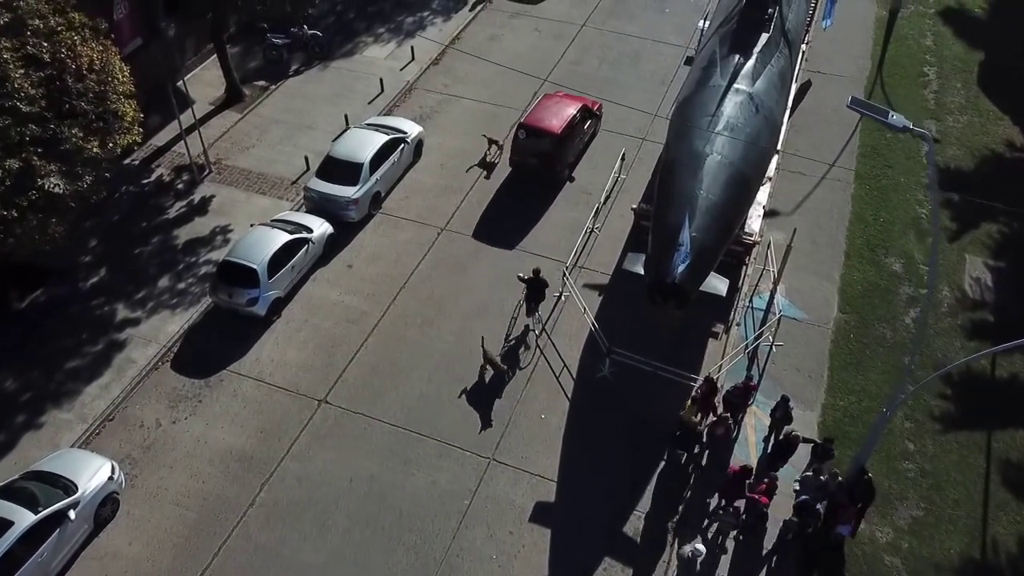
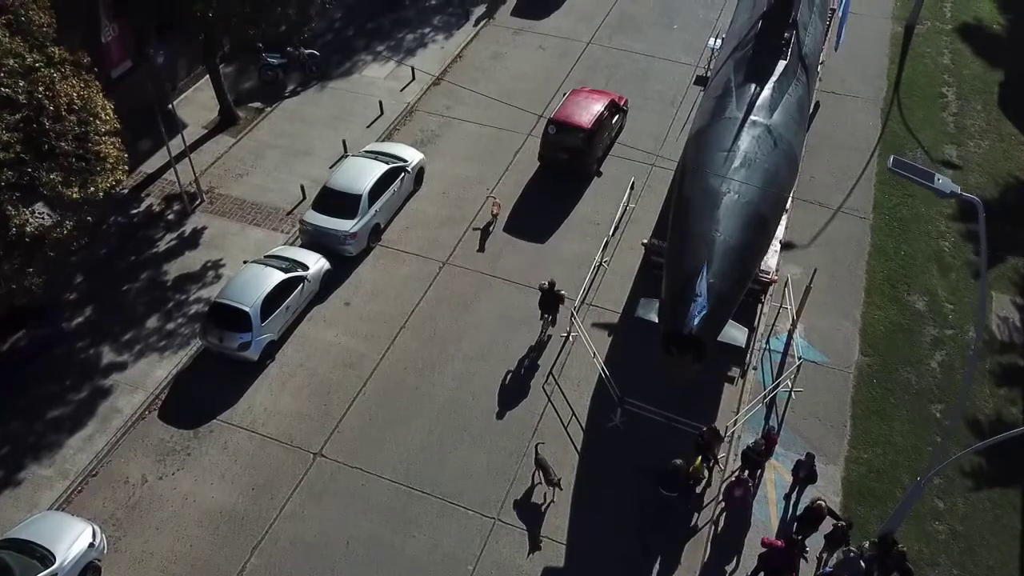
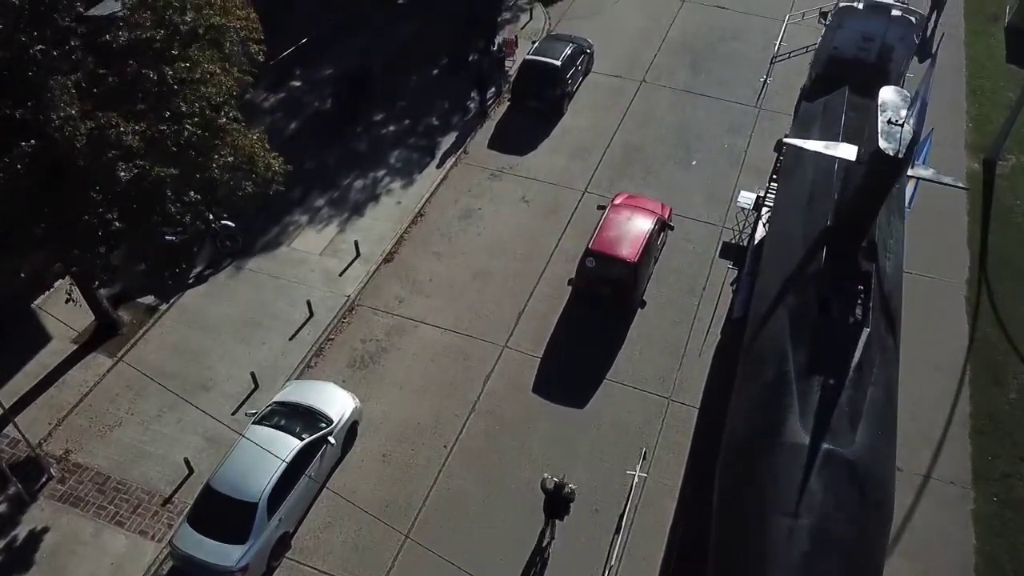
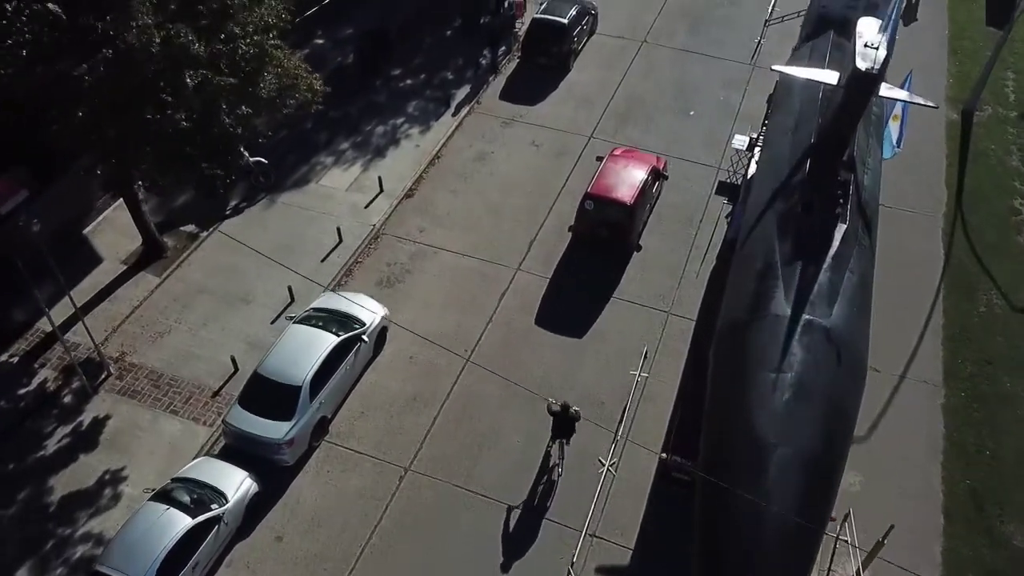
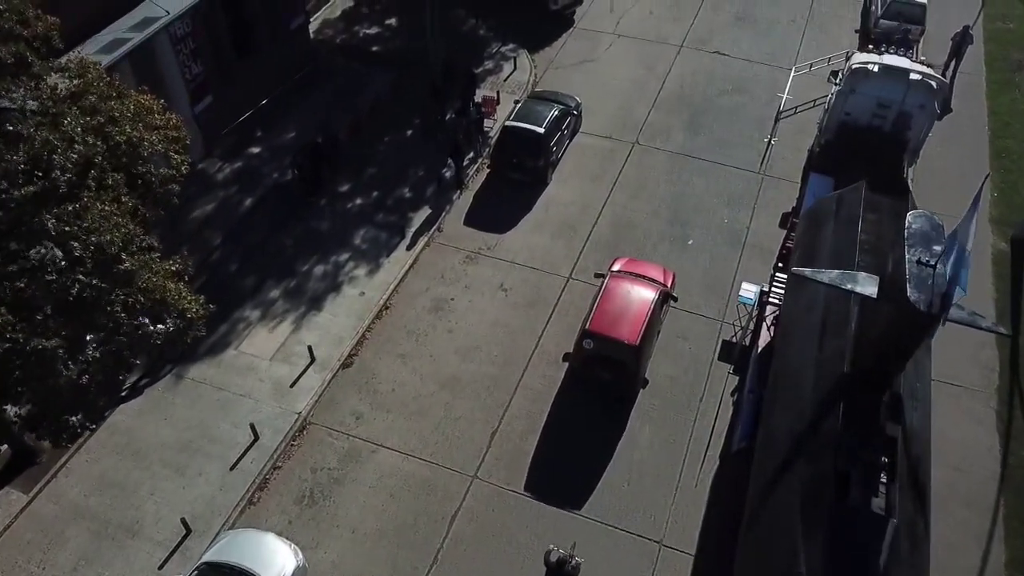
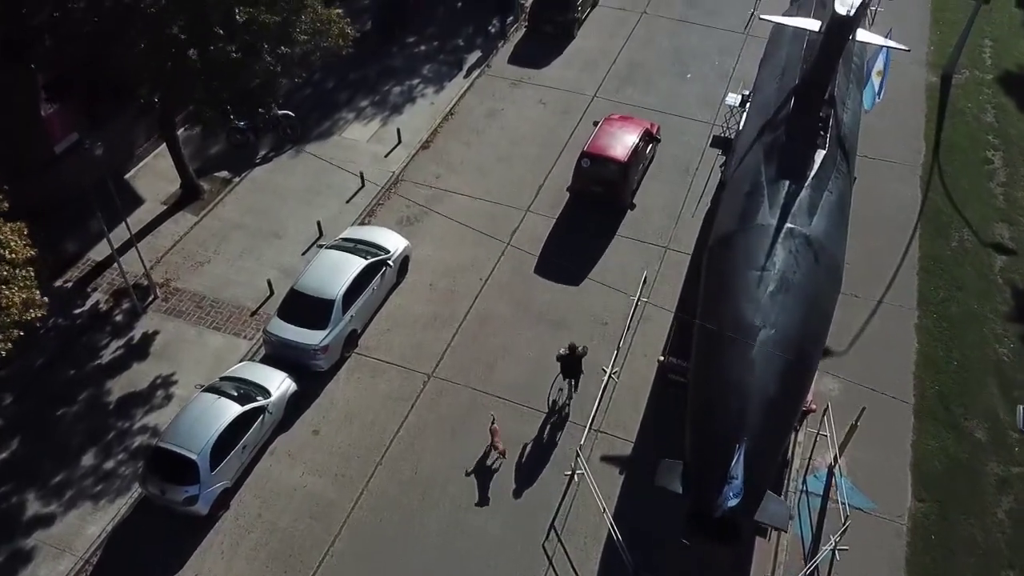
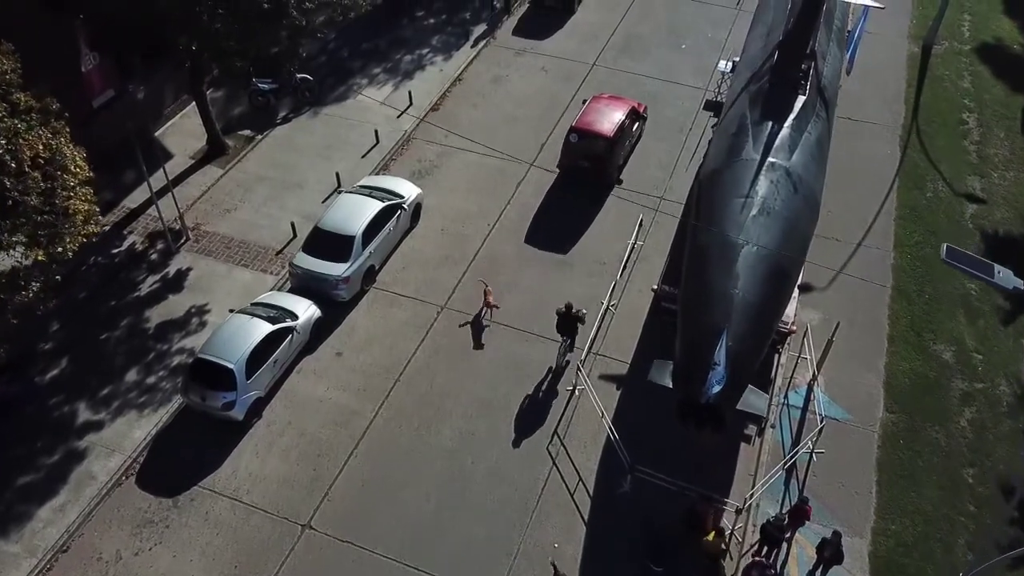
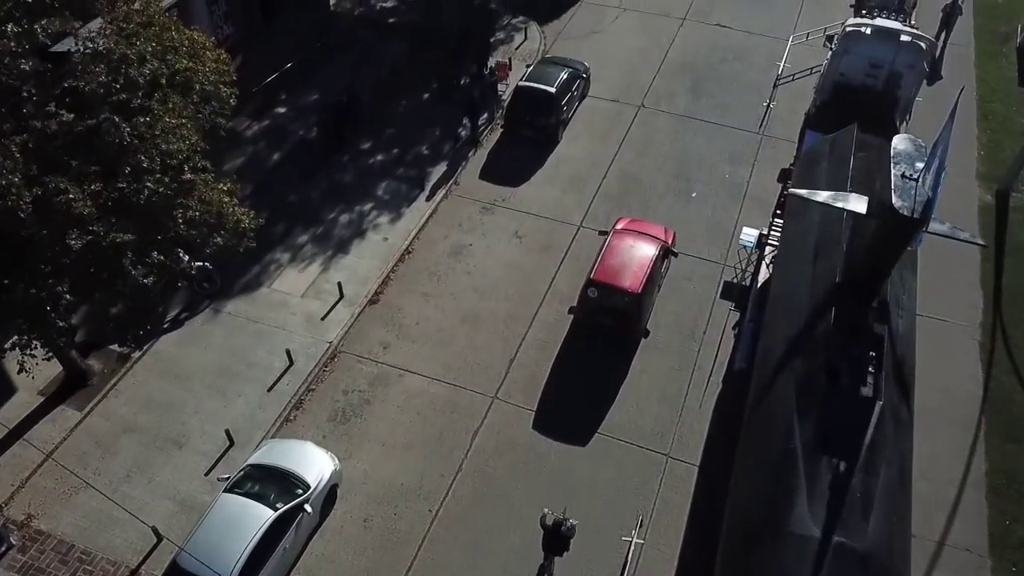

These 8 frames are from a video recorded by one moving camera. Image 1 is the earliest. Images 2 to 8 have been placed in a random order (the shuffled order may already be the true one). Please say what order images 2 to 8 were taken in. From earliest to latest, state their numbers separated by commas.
2, 7, 6, 4, 3, 8, 5
